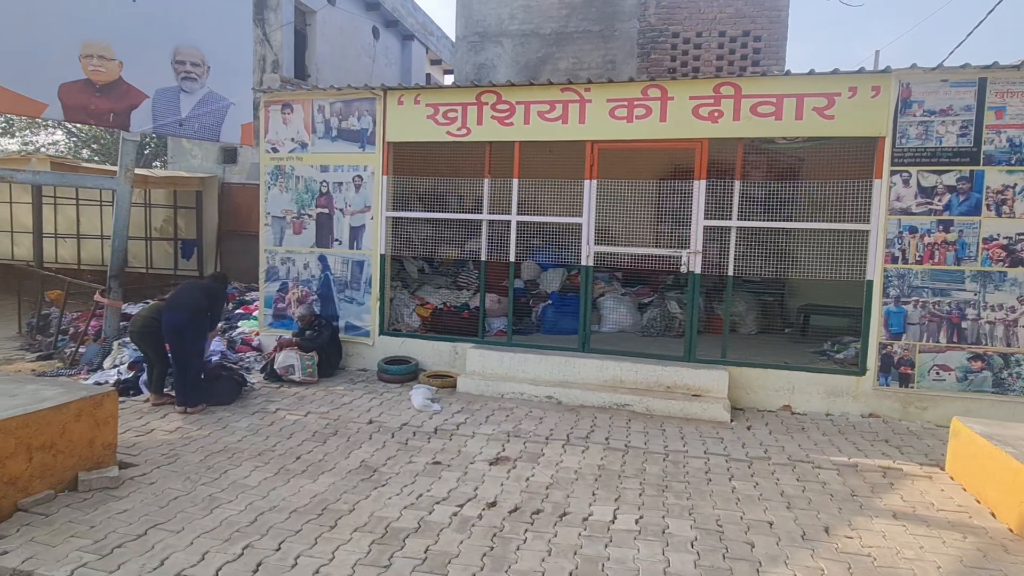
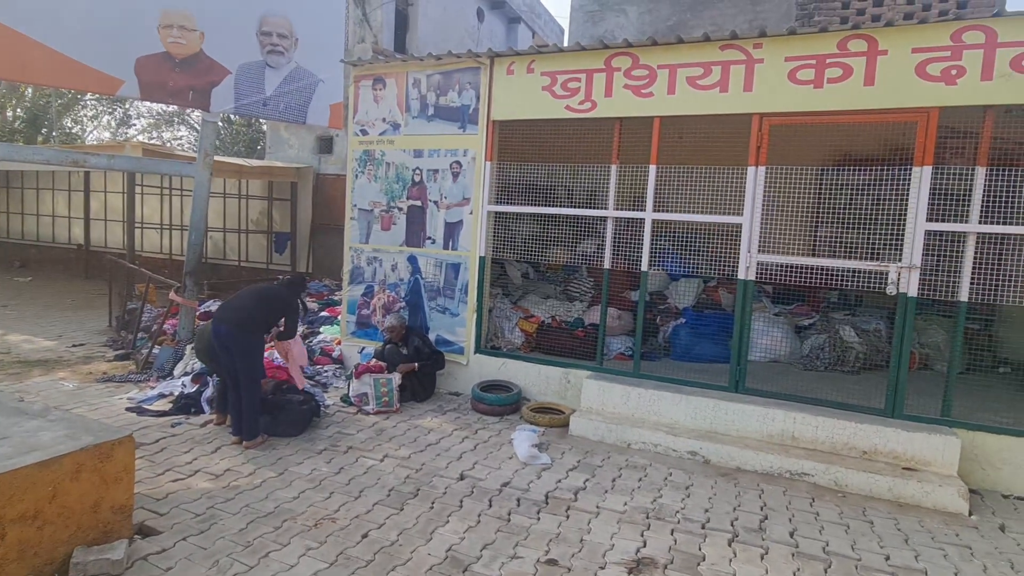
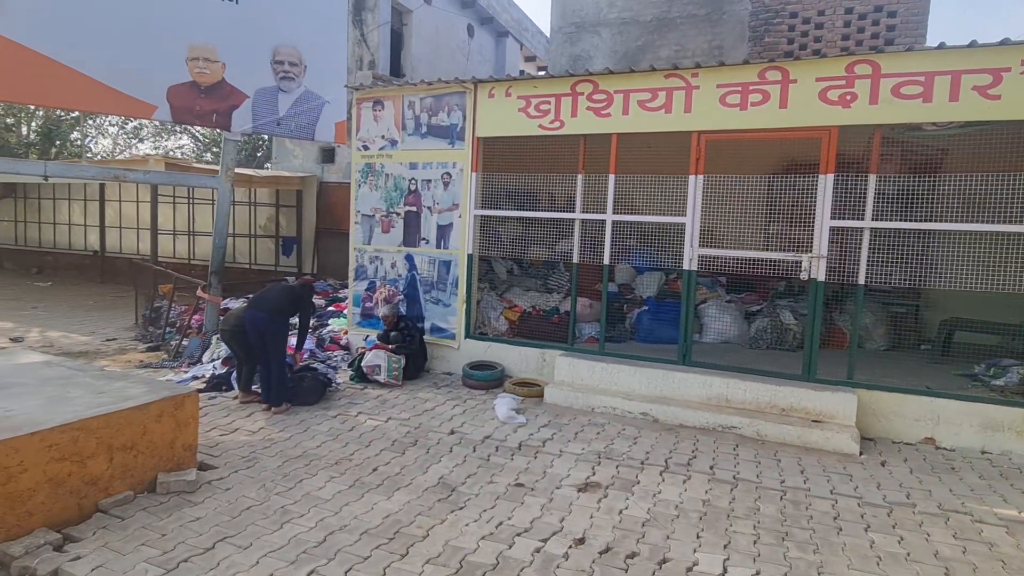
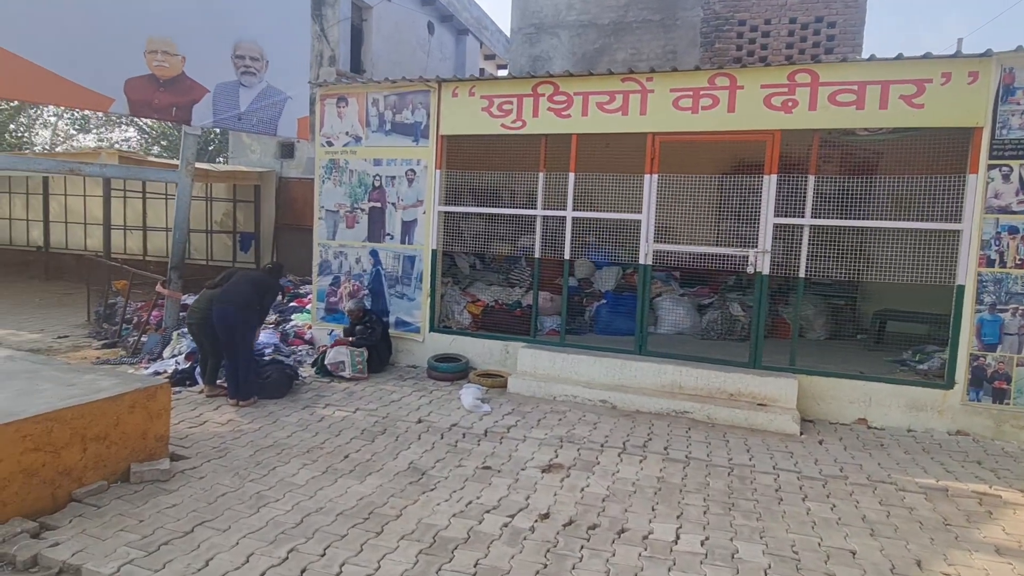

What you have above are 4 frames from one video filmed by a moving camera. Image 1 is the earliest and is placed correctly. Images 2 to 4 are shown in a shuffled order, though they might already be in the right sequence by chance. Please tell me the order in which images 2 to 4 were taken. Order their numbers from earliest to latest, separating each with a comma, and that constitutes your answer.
4, 3, 2
